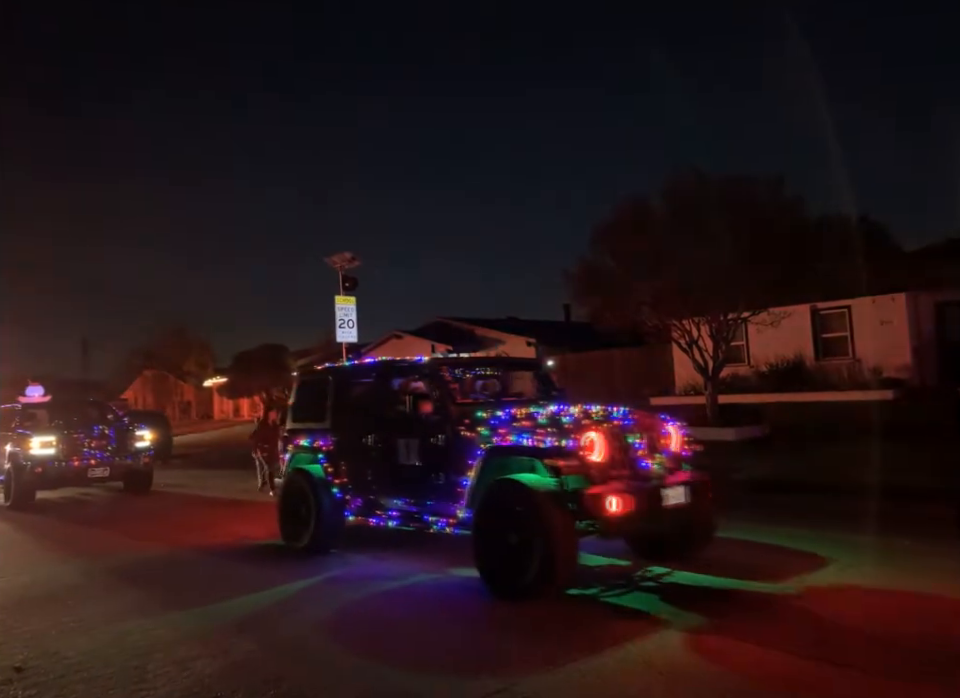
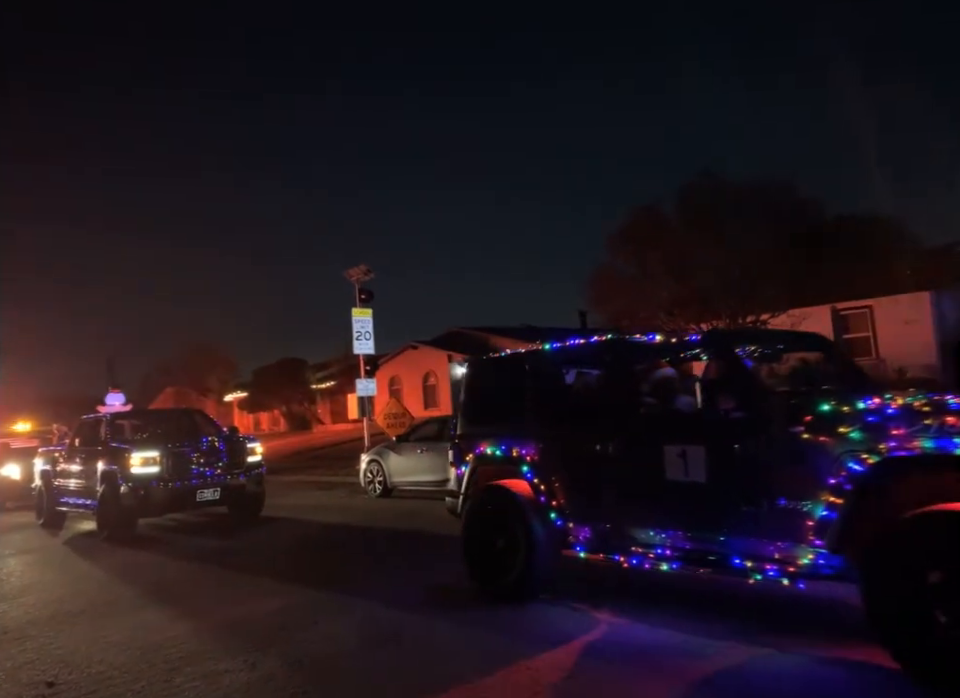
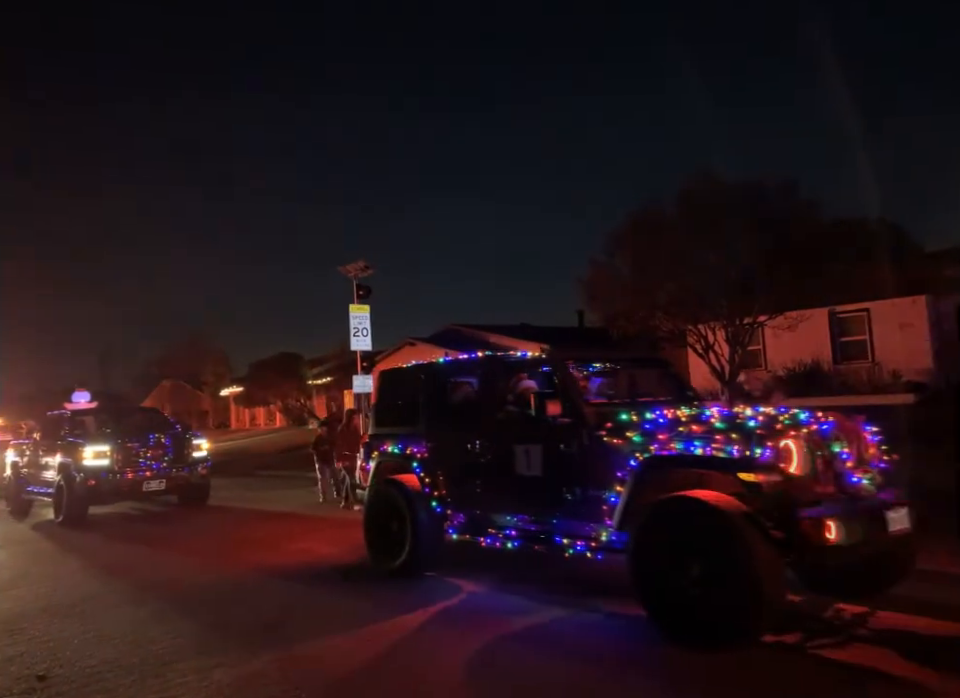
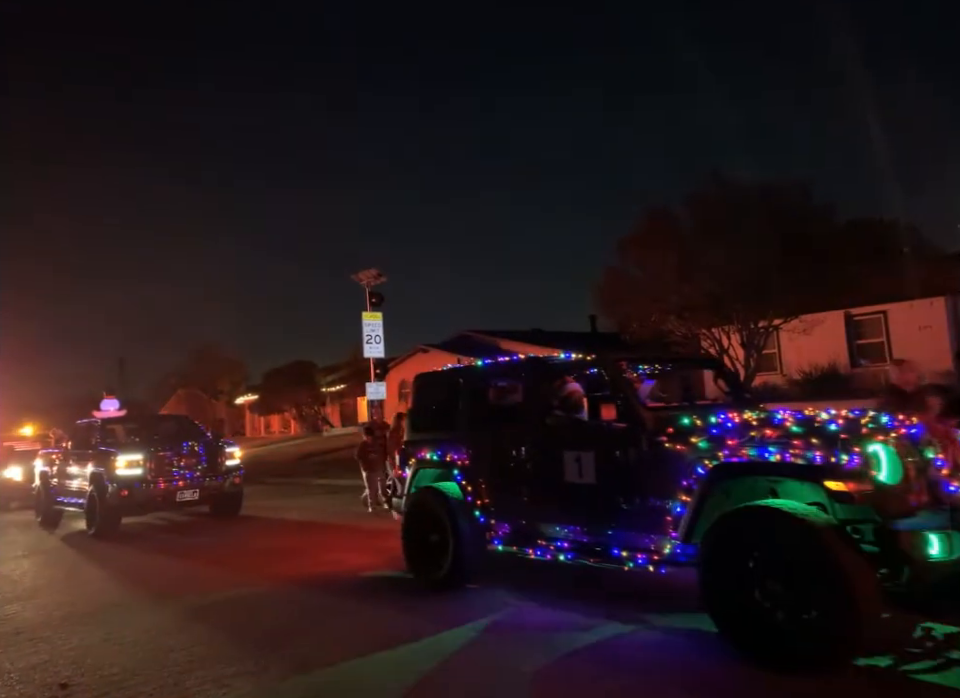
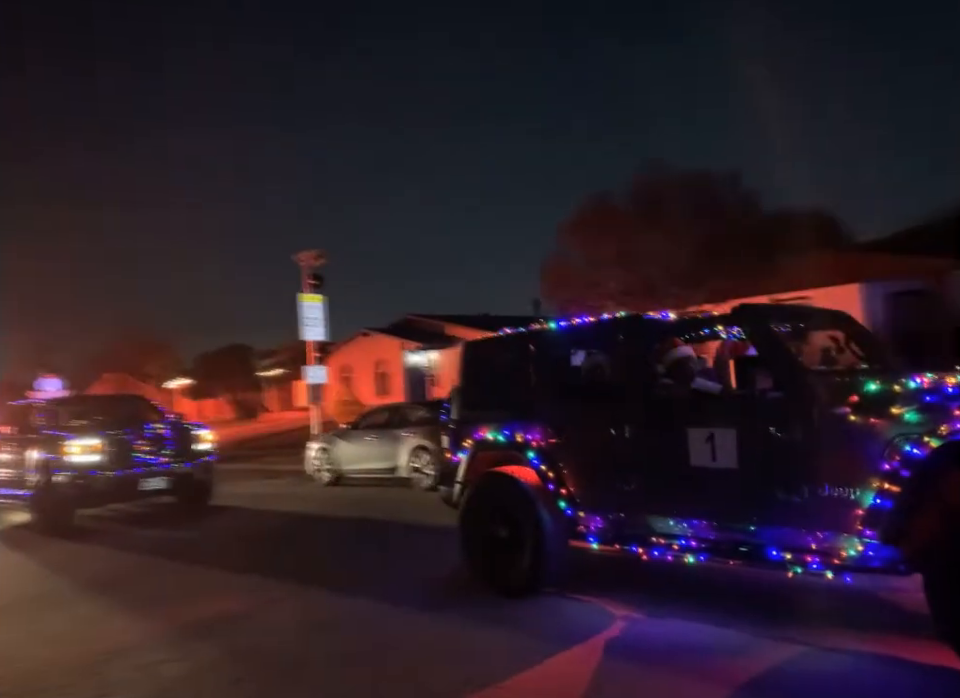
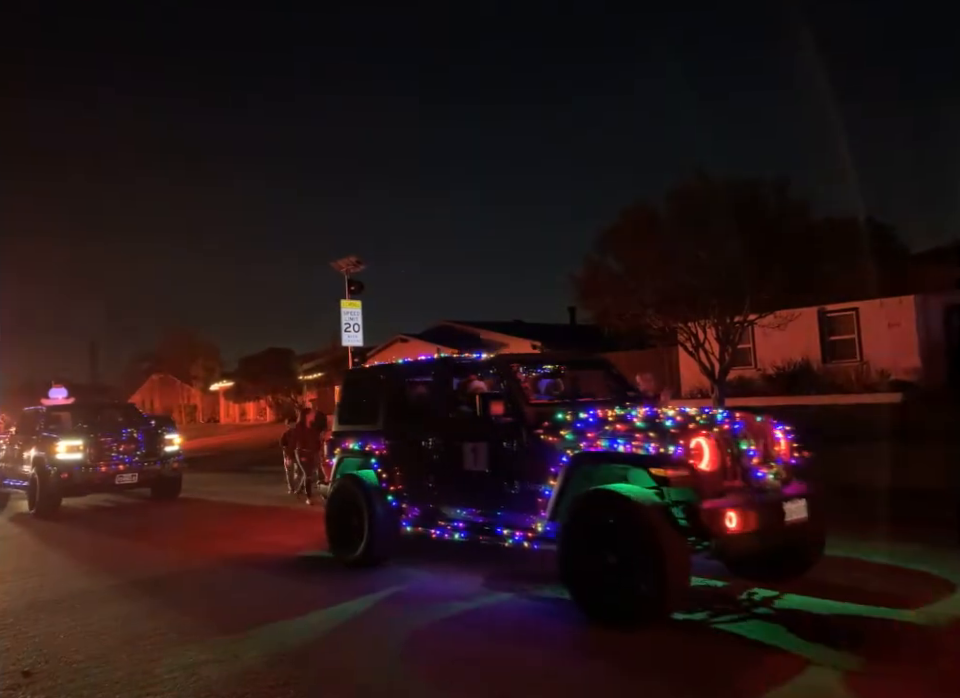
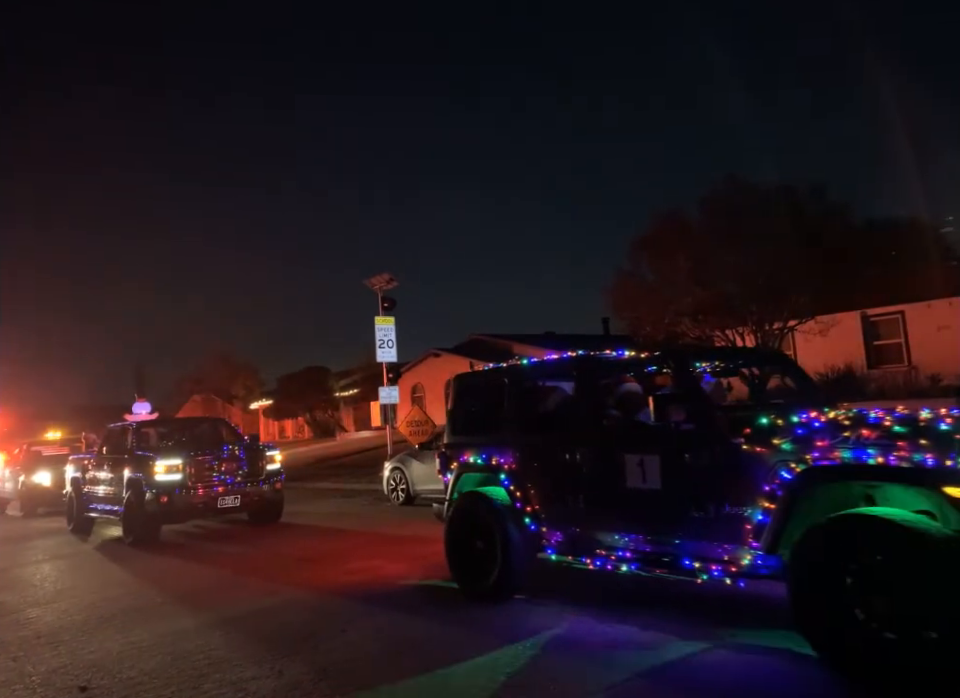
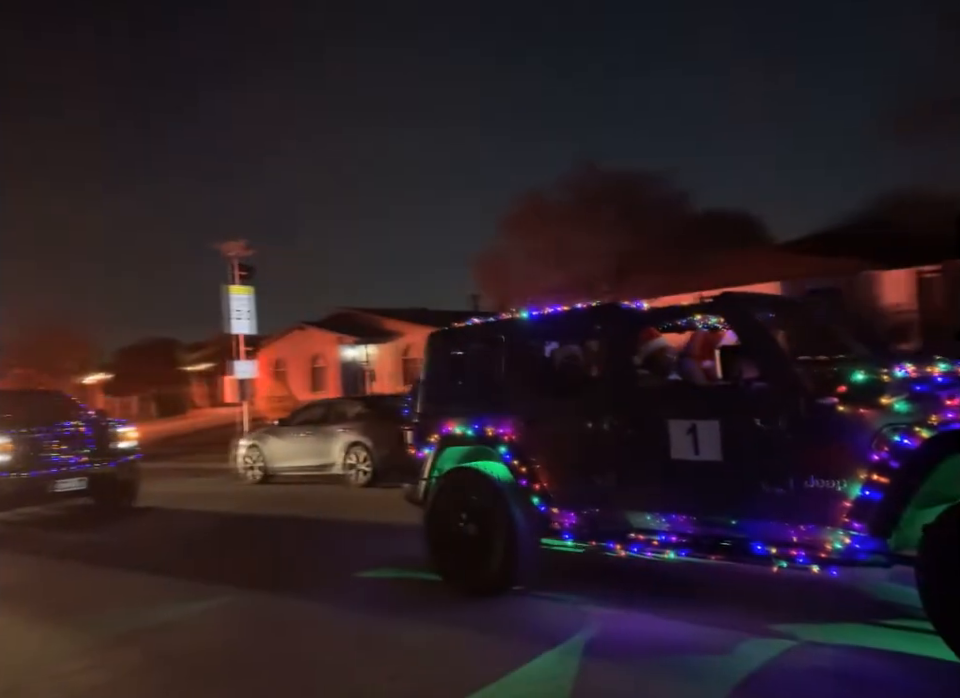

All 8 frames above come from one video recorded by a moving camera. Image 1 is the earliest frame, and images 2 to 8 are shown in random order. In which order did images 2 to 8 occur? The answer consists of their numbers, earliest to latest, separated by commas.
6, 3, 4, 7, 2, 5, 8
